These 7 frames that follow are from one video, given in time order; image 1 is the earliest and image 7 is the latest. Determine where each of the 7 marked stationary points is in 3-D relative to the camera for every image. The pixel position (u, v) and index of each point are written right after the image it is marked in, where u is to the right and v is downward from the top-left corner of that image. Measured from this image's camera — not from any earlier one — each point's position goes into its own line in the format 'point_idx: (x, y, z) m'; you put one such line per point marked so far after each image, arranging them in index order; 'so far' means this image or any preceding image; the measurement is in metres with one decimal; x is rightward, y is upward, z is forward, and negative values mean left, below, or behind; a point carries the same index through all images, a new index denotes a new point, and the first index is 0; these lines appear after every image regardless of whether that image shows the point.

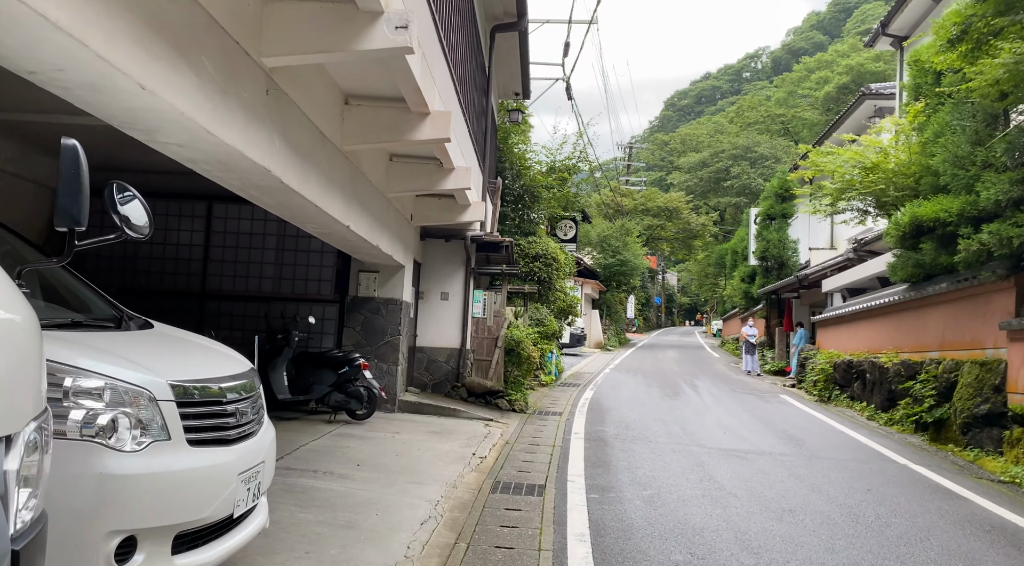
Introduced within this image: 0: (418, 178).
0: (-1.1, +1.2, +8.9) m
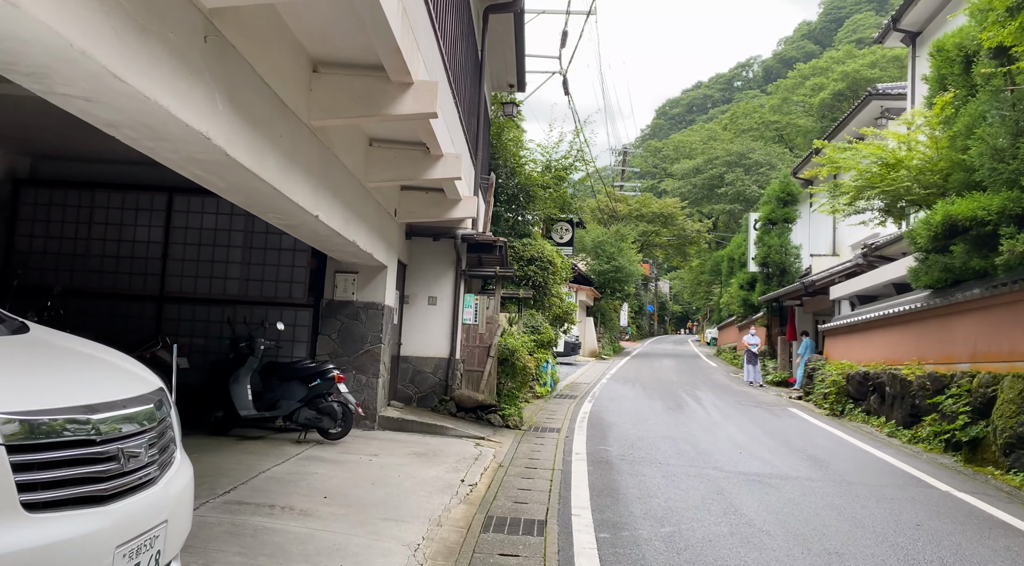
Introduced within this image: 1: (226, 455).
0: (-1.1, +1.2, +7.9) m
1: (-2.5, -1.5, +6.9) m
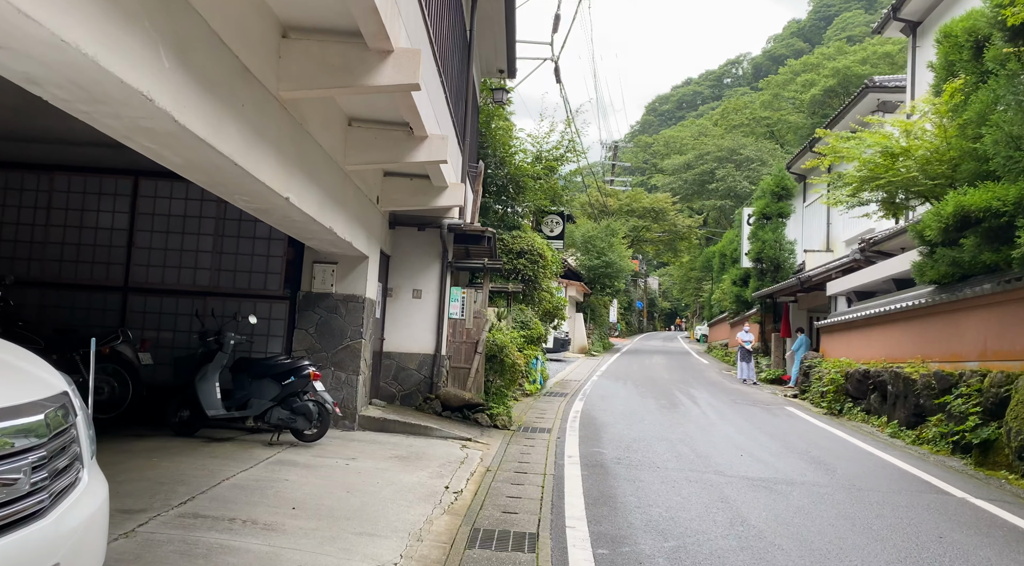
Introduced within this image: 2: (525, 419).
0: (-1.2, +1.2, +7.3) m
1: (-2.6, -1.4, +6.3) m
2: (+0.2, -1.9, +10.8) m
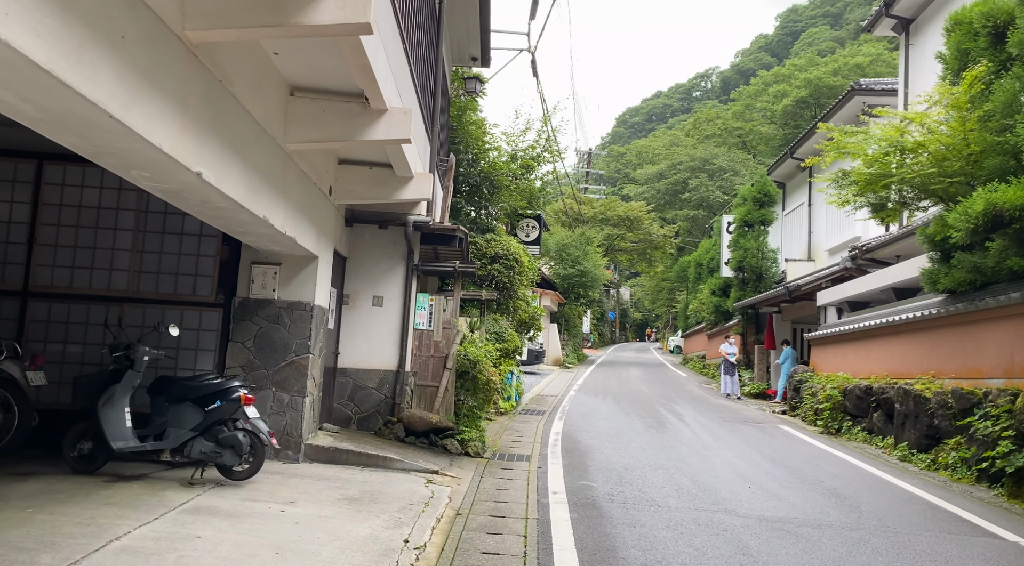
0: (-1.4, +1.2, +6.0) m
1: (-2.7, -1.4, +5.0) m
2: (-0.1, -1.9, +9.5) m
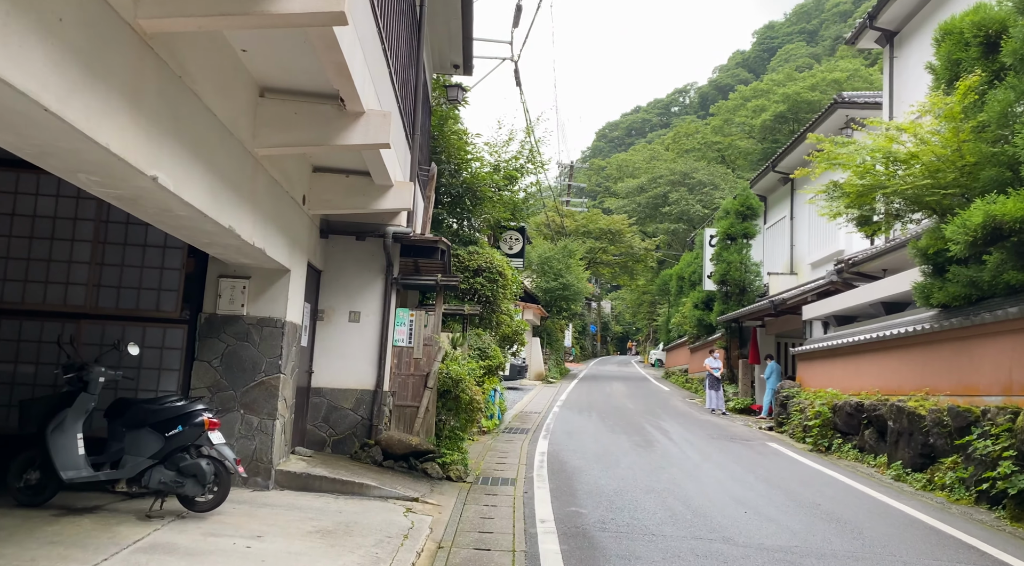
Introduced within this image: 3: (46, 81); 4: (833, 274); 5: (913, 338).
0: (-1.5, +1.1, +5.6) m
1: (-2.8, -1.5, +4.5) m
2: (-0.3, -2.1, +9.1) m
3: (-1.8, +0.8, +3.1) m
4: (+6.4, +0.2, +15.7) m
5: (+5.8, -0.8, +11.3) m
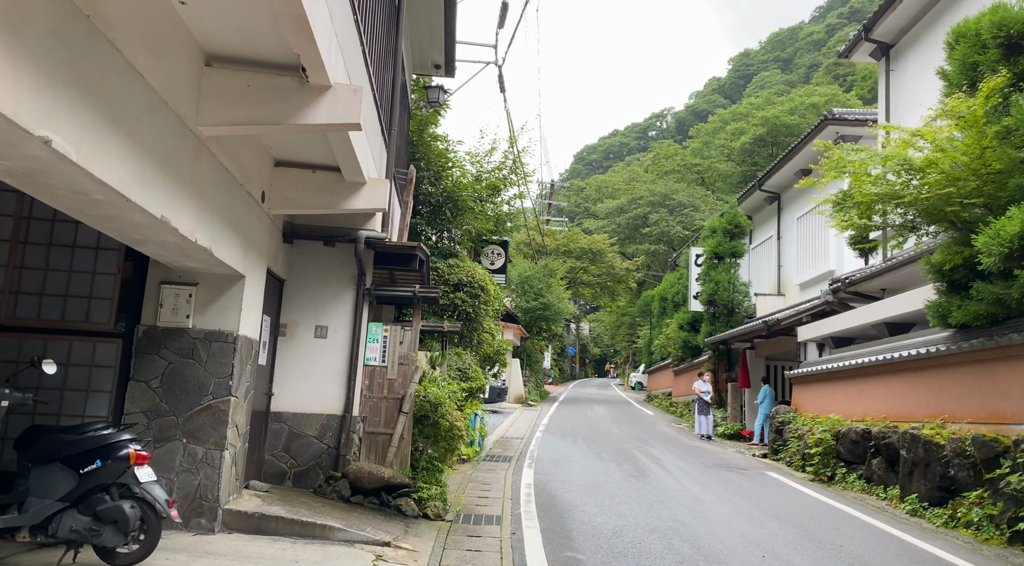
0: (-1.5, +1.1, +4.7) m
1: (-2.8, -1.5, +3.5) m
2: (-0.5, -2.3, +8.1) m
3: (-1.7, +0.8, +2.2) m
4: (+6.1, -0.2, +14.9) m
5: (+5.6, -1.0, +10.6) m
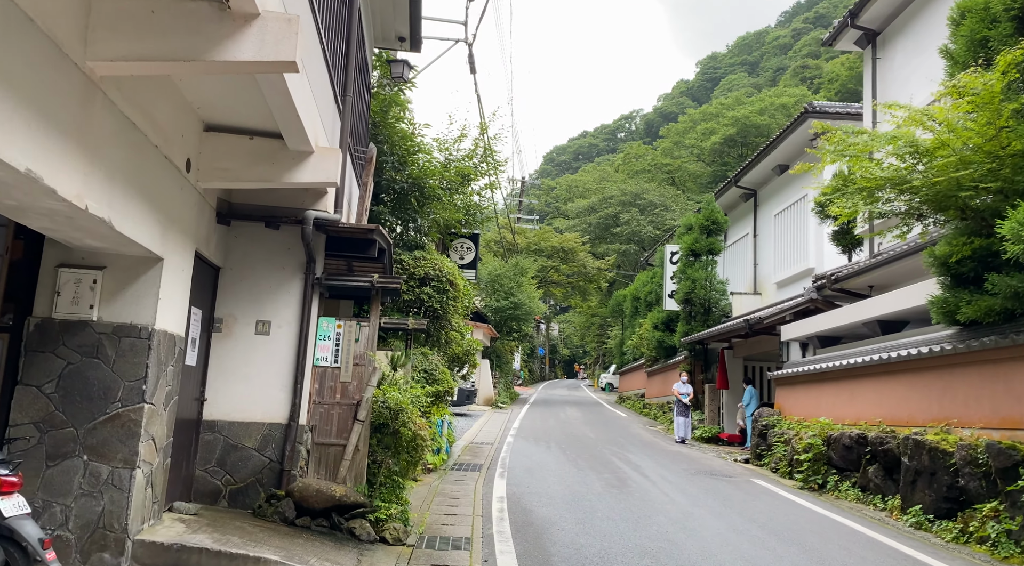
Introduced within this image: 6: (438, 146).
0: (-1.6, +1.2, +3.7) m
1: (-2.9, -1.4, +2.4) m
2: (-0.8, -2.2, +7.2) m
3: (-1.8, +0.9, +1.2) m
4: (+5.5, -0.1, +14.2) m
5: (+5.2, -1.0, +9.8) m
6: (-1.3, +2.4, +13.6) m
